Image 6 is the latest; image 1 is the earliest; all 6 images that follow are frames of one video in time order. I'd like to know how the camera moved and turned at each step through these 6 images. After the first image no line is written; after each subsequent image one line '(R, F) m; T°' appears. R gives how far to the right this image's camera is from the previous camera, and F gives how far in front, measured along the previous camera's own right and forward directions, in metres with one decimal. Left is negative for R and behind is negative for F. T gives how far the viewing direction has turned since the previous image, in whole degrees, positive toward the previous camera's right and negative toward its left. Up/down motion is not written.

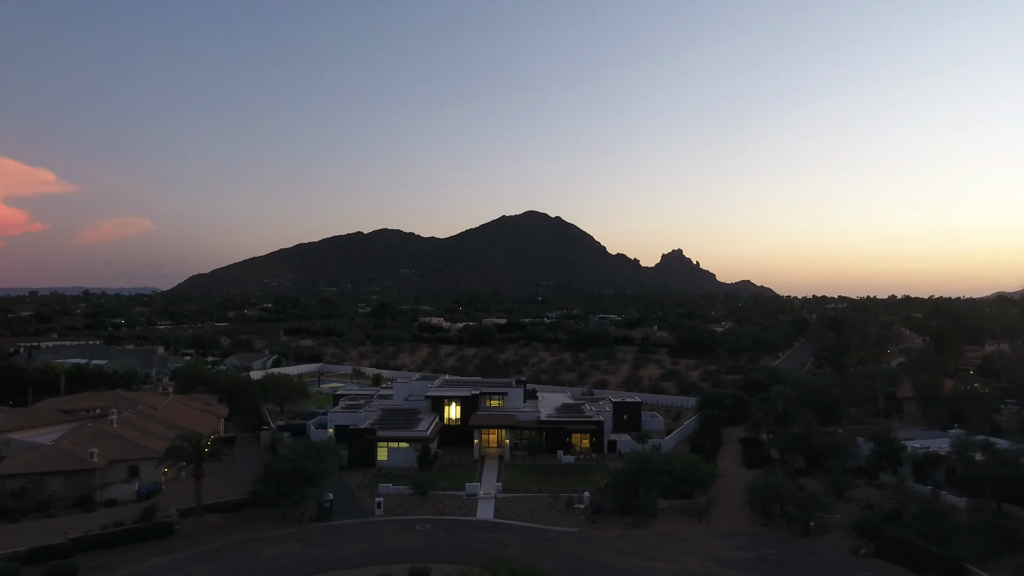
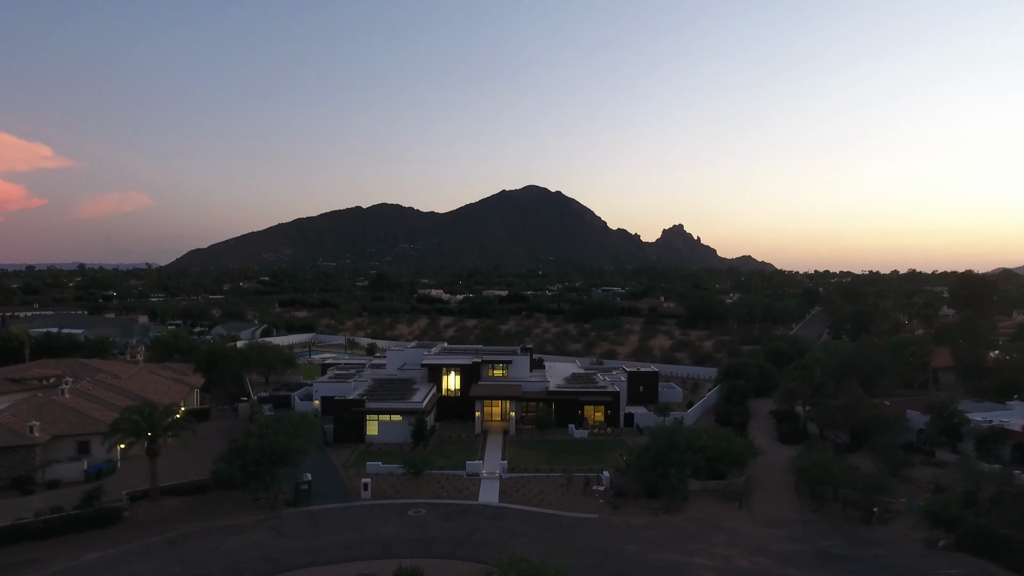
(-0.4, +4.9) m; 0°
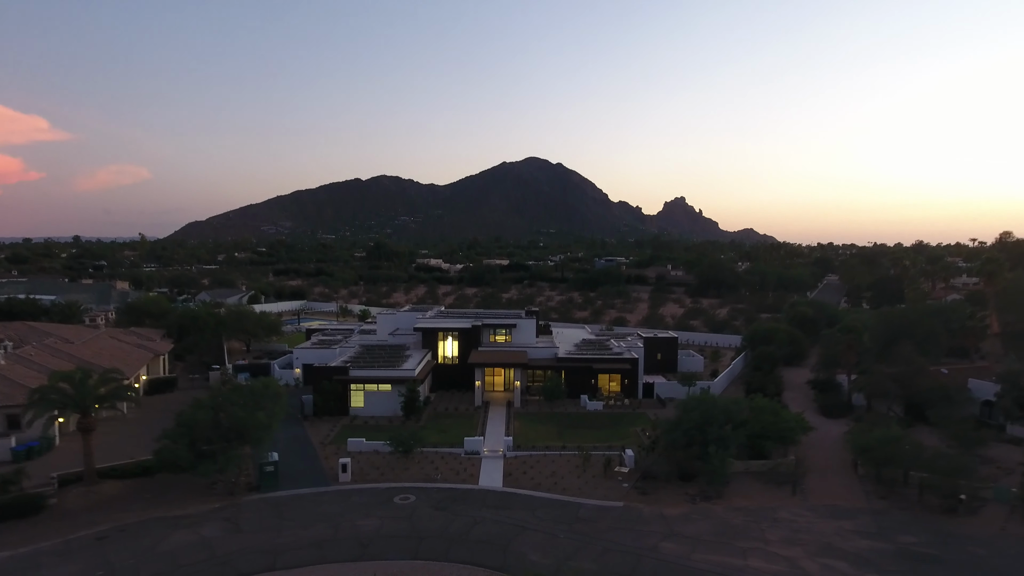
(-0.2, +4.8) m; 0°
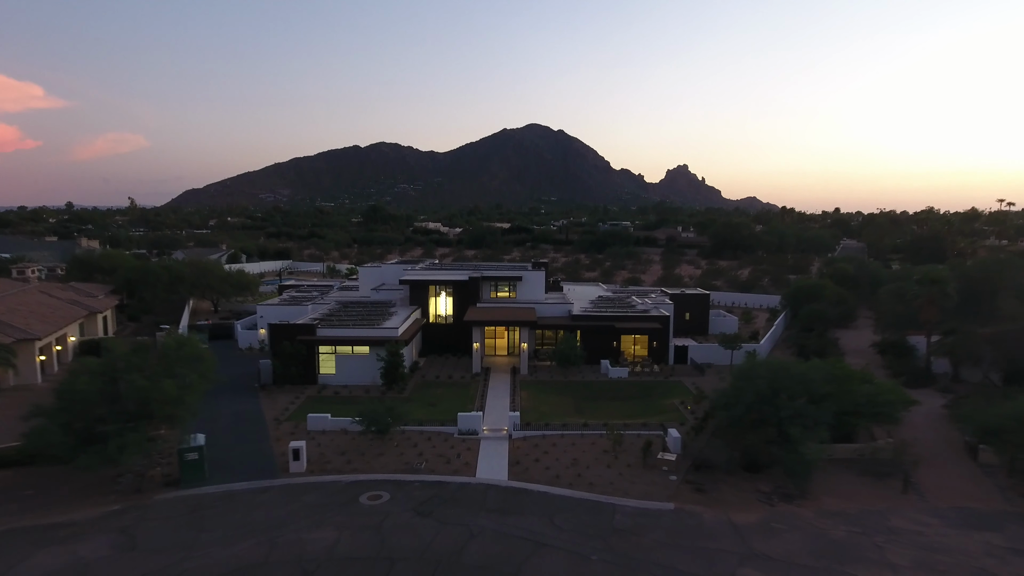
(-0.2, +6.2) m; 0°
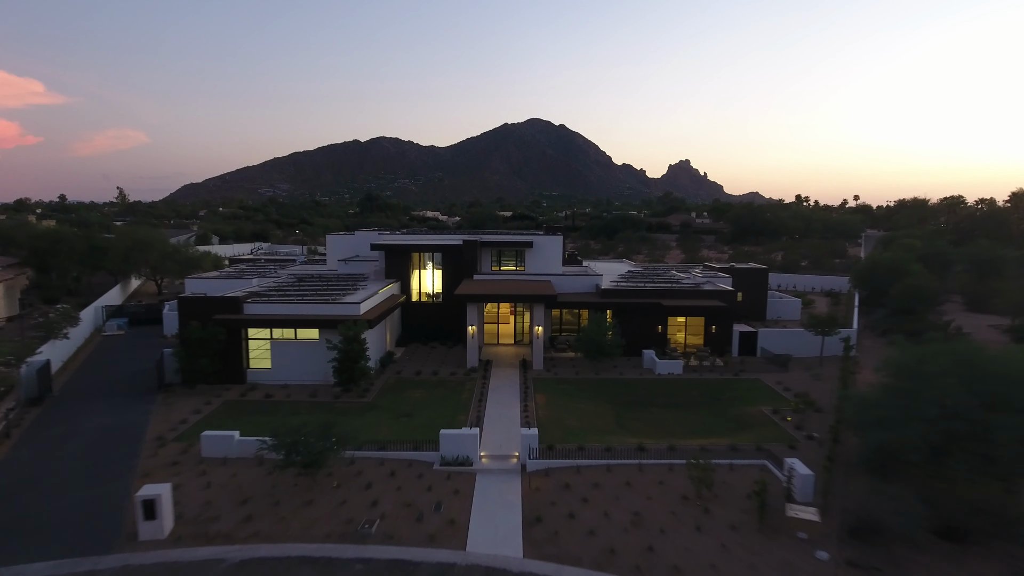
(-0.3, +7.6) m; 0°
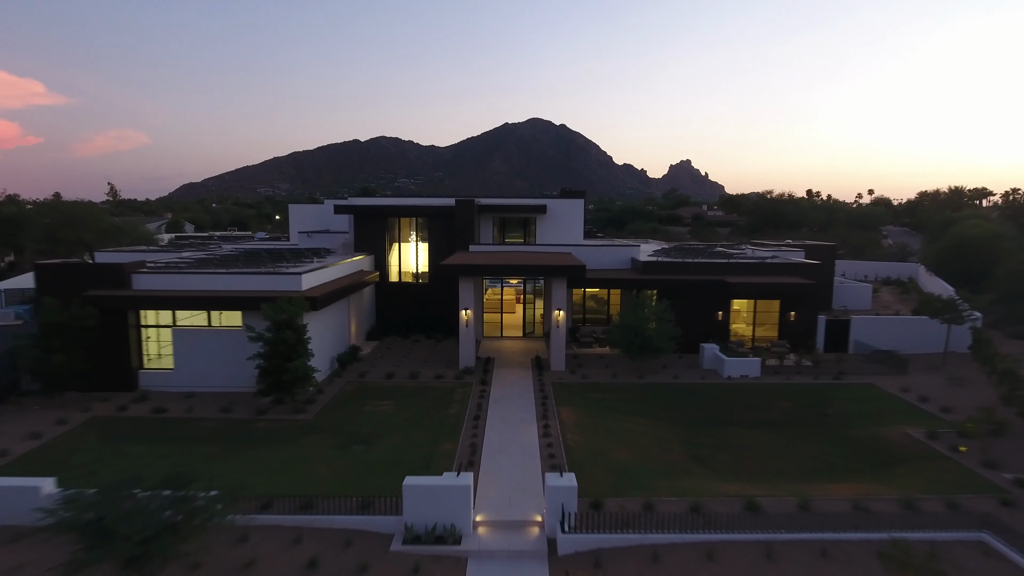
(-0.2, +5.6) m; 0°
